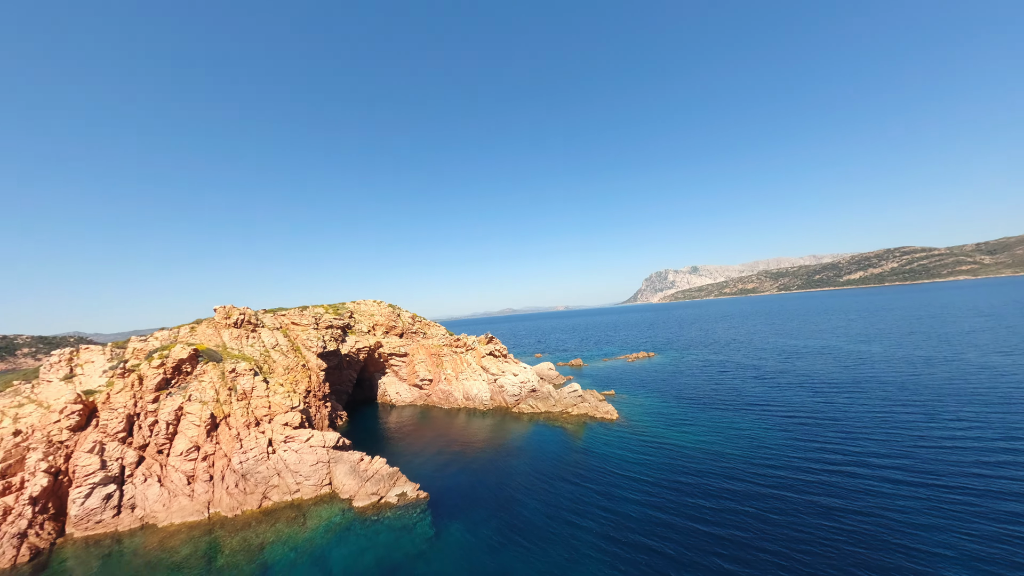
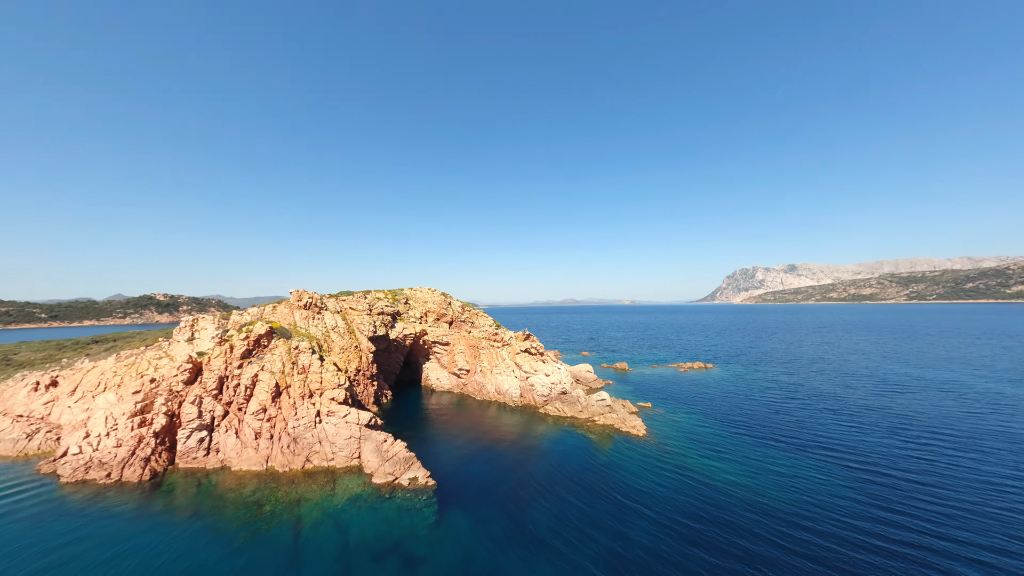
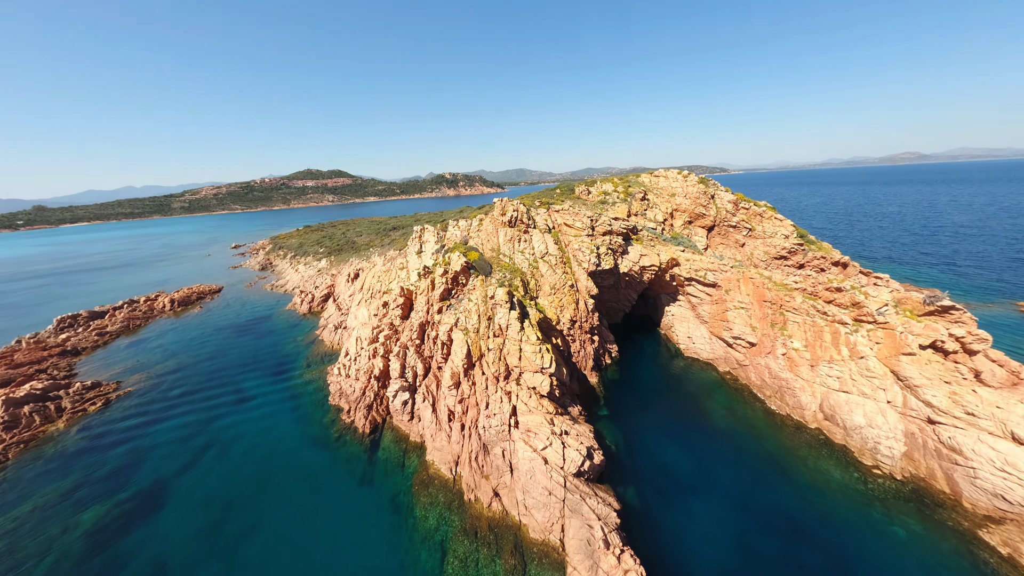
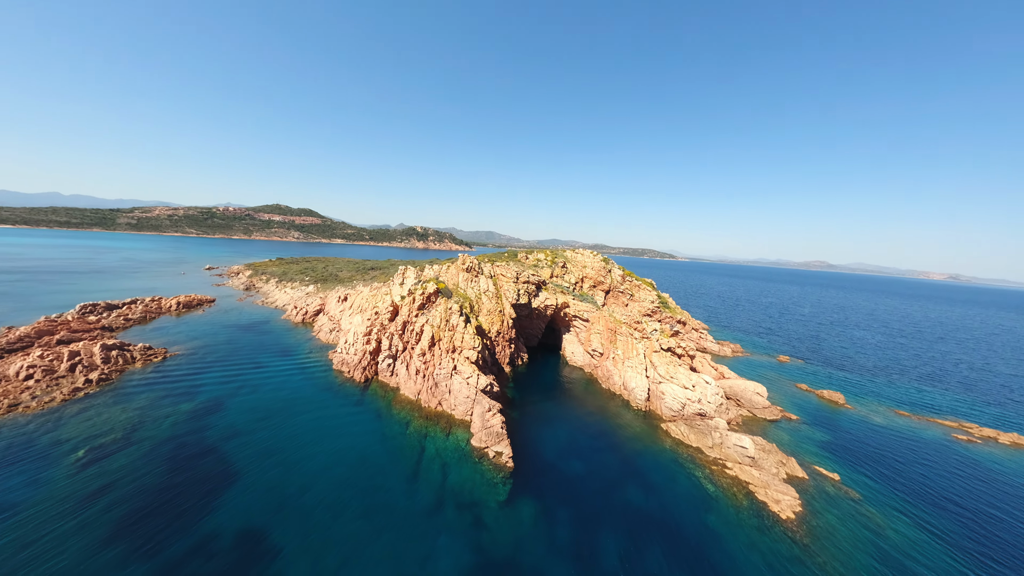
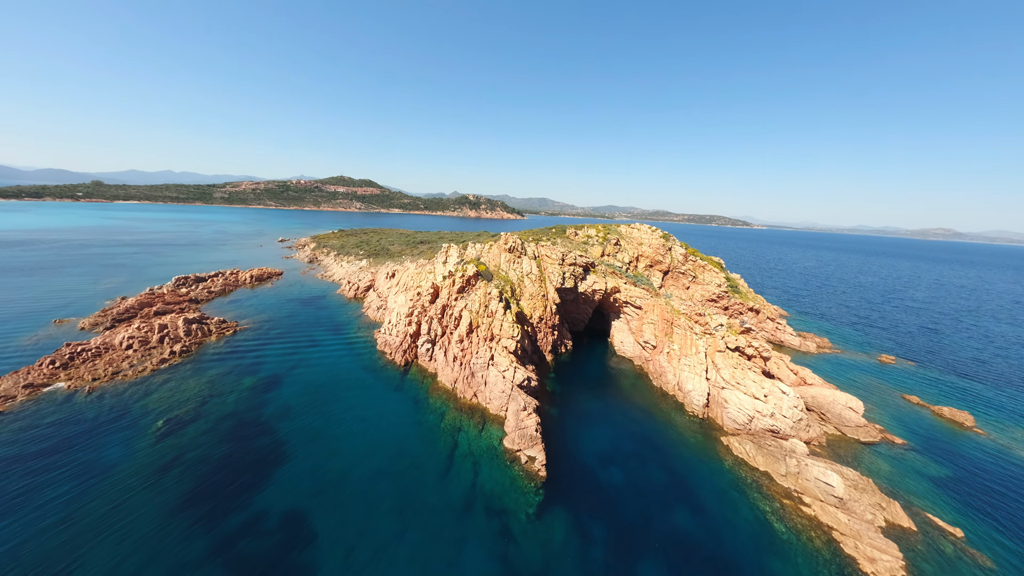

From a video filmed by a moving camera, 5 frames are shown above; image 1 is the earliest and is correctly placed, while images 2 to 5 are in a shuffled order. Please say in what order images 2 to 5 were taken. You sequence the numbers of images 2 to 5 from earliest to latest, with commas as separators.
2, 4, 5, 3
